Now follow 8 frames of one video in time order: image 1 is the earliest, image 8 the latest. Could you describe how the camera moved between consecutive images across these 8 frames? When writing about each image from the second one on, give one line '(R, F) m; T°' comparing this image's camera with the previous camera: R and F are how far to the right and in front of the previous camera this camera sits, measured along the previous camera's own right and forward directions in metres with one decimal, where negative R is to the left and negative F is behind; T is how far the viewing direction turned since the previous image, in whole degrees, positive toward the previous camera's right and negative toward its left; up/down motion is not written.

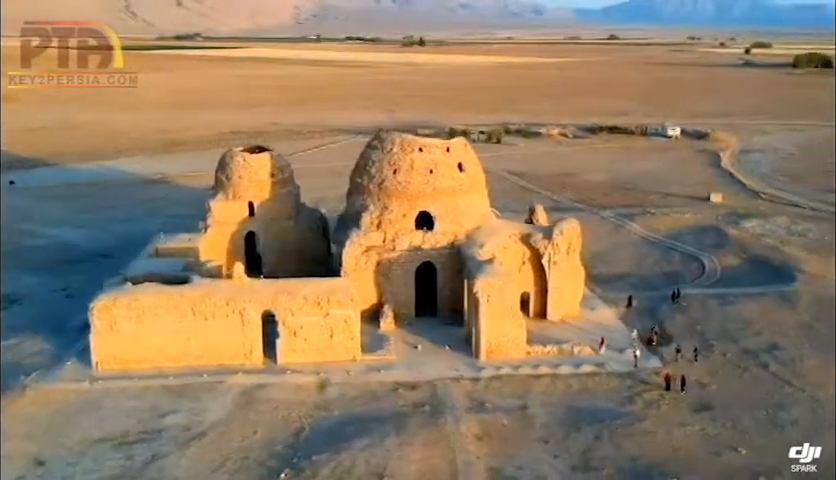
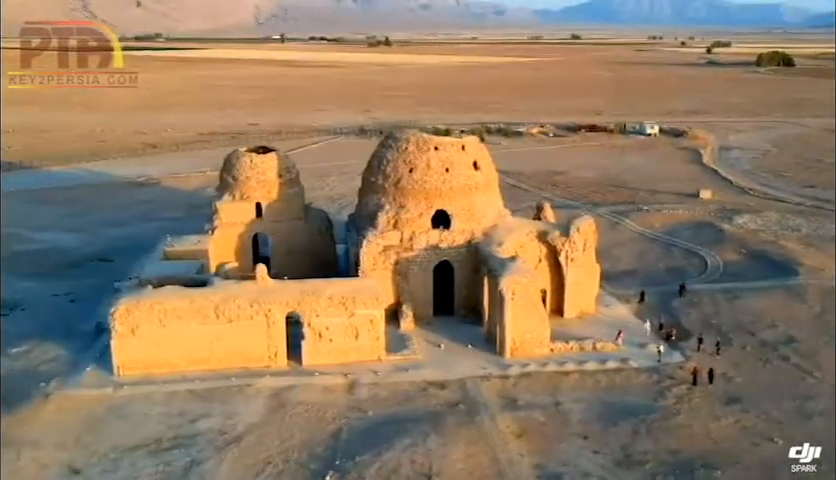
(-1.1, +0.1) m; +2°
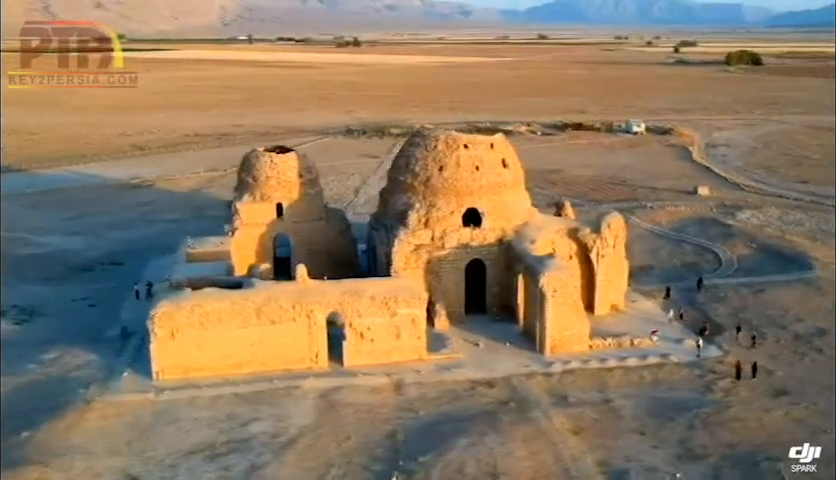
(-1.3, +0.1) m; +2°
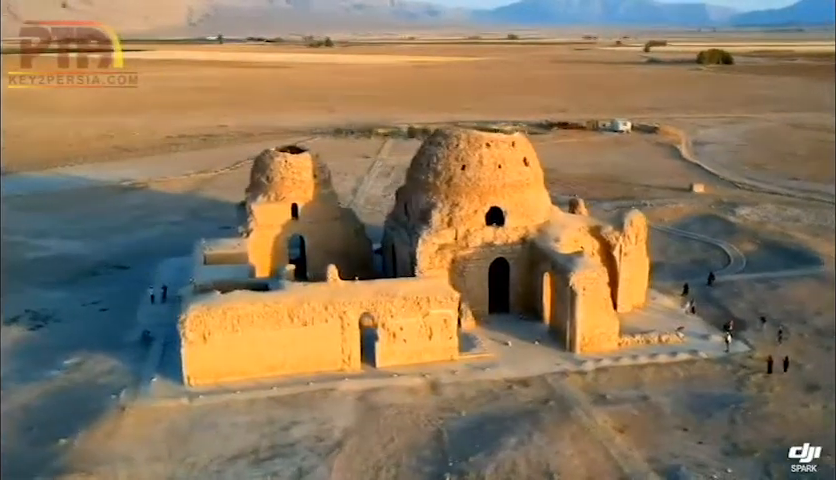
(-1.1, +0.1) m; +2°
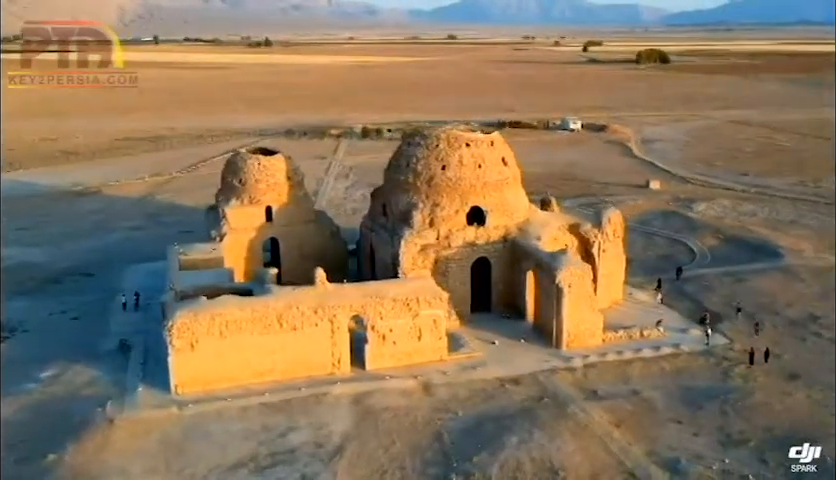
(-0.8, +0.1) m; +4°
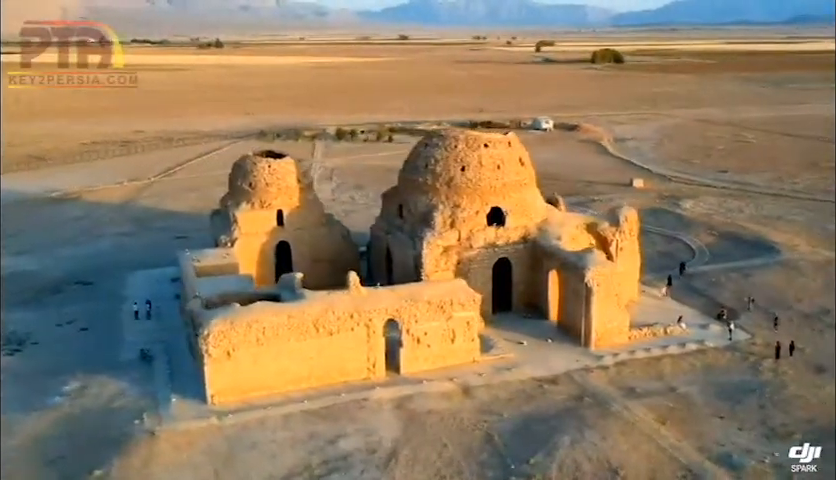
(-1.4, +0.1) m; +3°
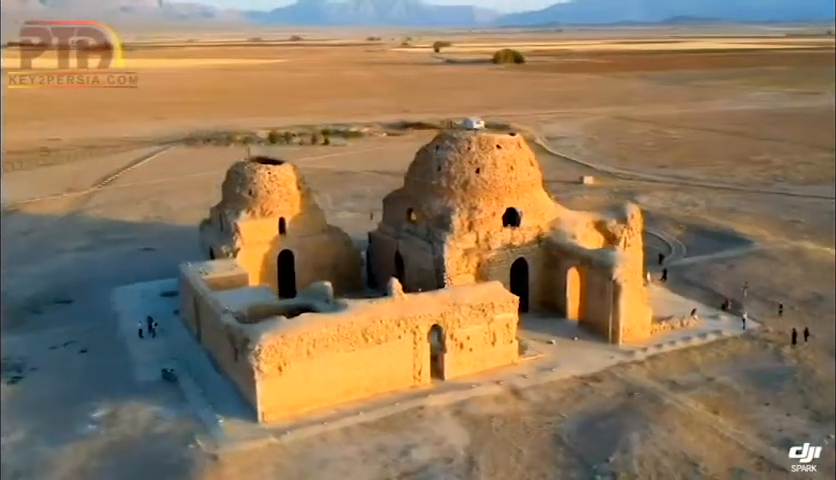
(-2.4, +0.3) m; +7°
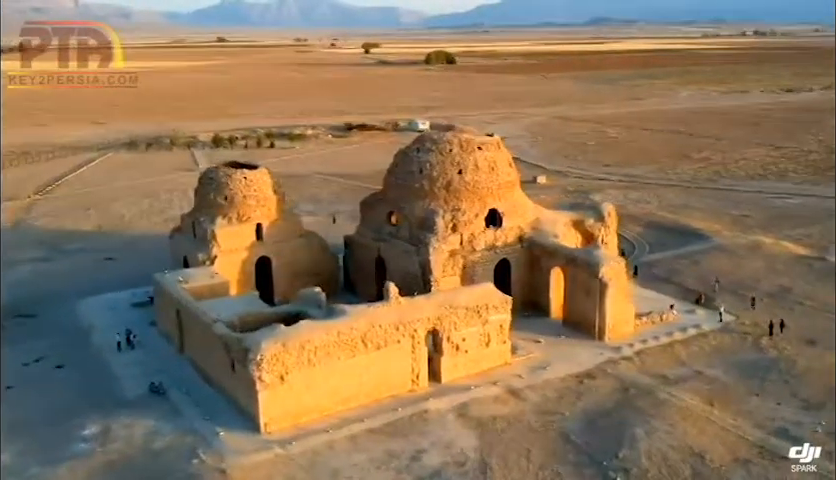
(-1.1, +0.1) m; +5°
